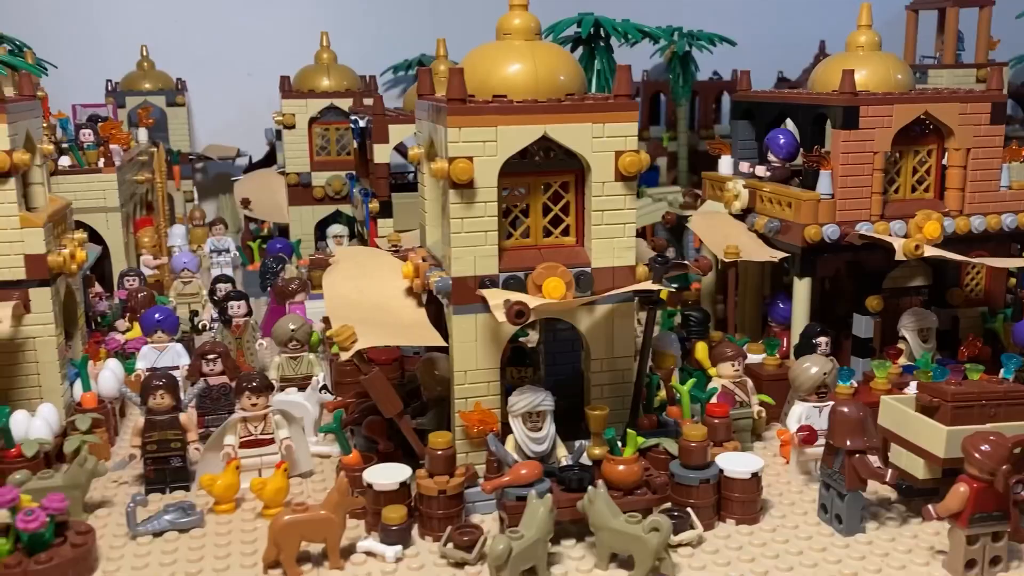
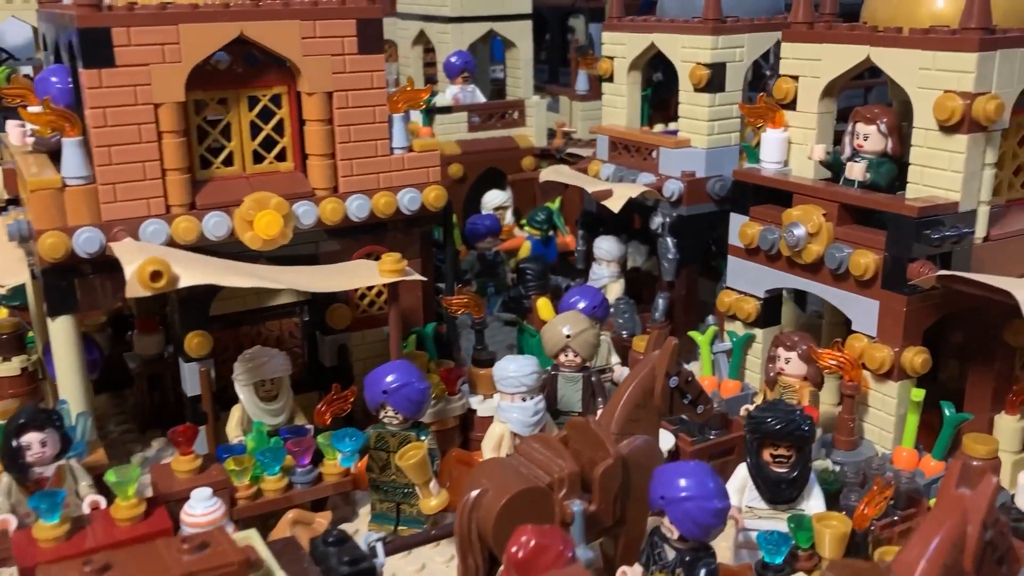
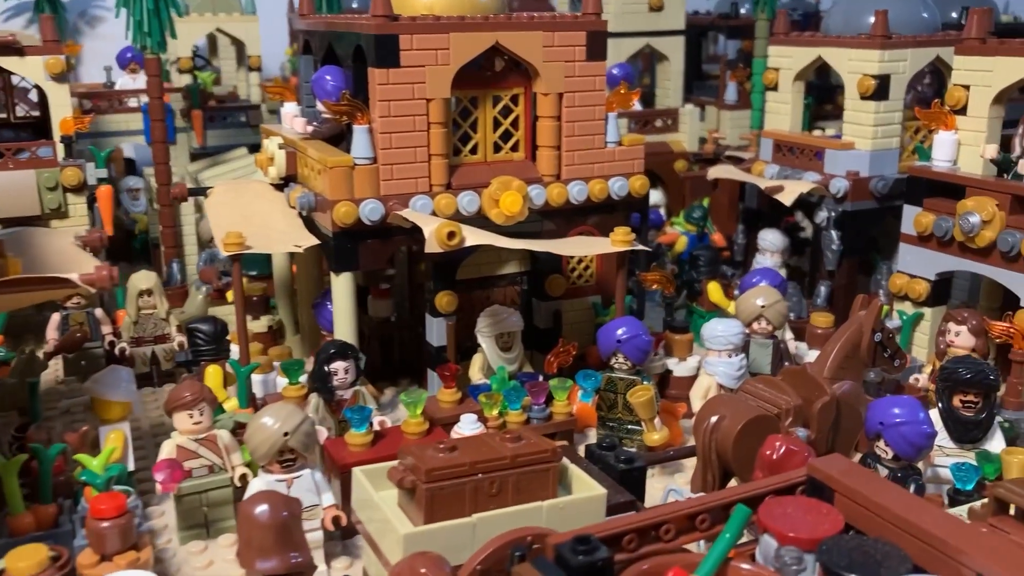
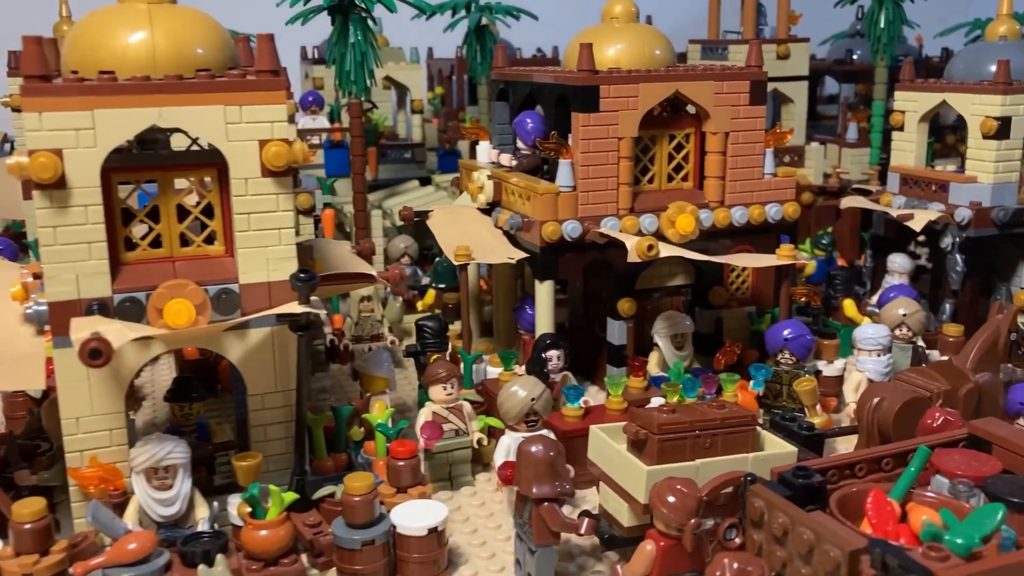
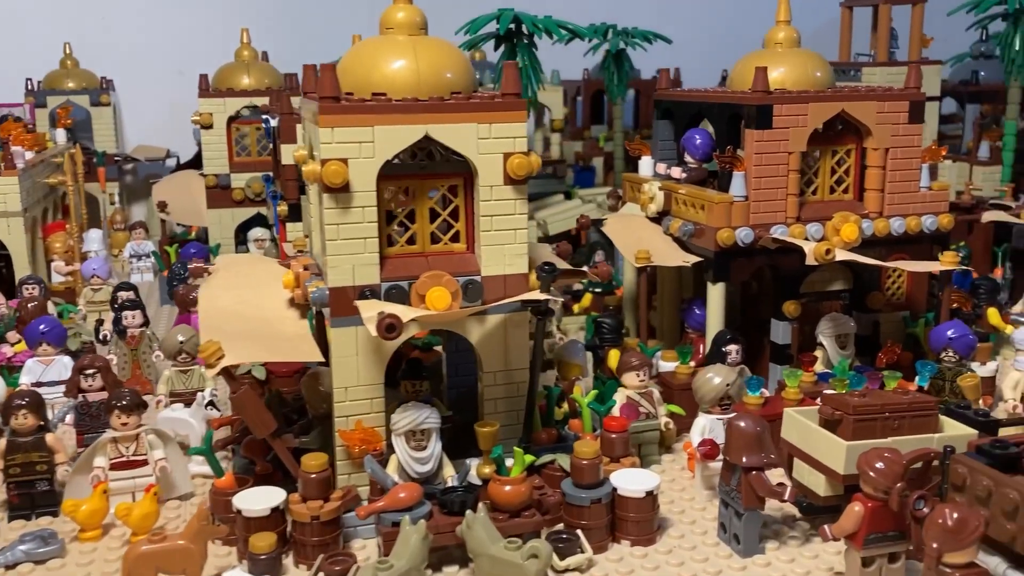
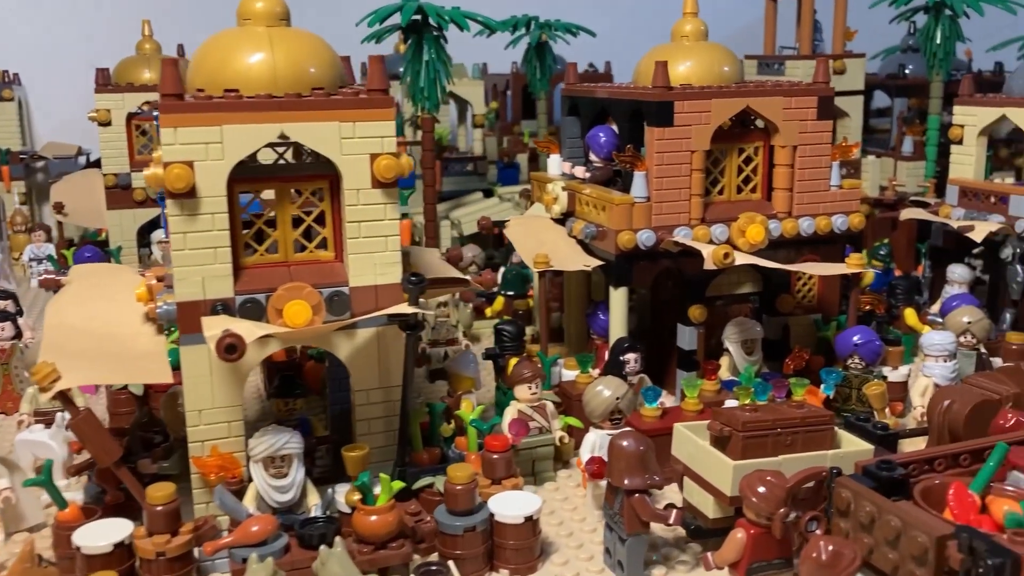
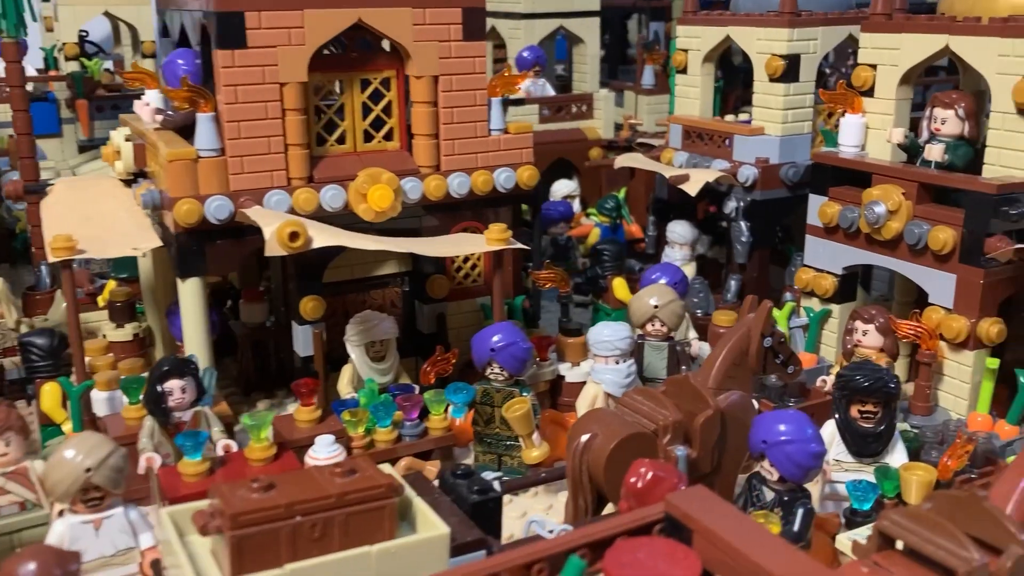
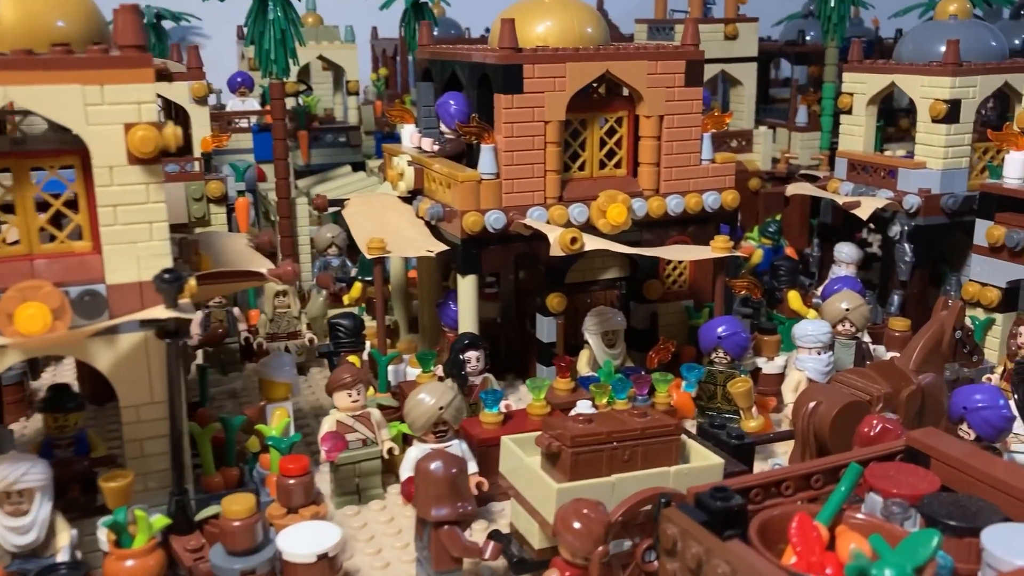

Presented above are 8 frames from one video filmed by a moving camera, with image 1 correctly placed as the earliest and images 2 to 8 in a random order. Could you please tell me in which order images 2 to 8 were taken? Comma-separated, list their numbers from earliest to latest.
5, 6, 4, 8, 3, 7, 2
